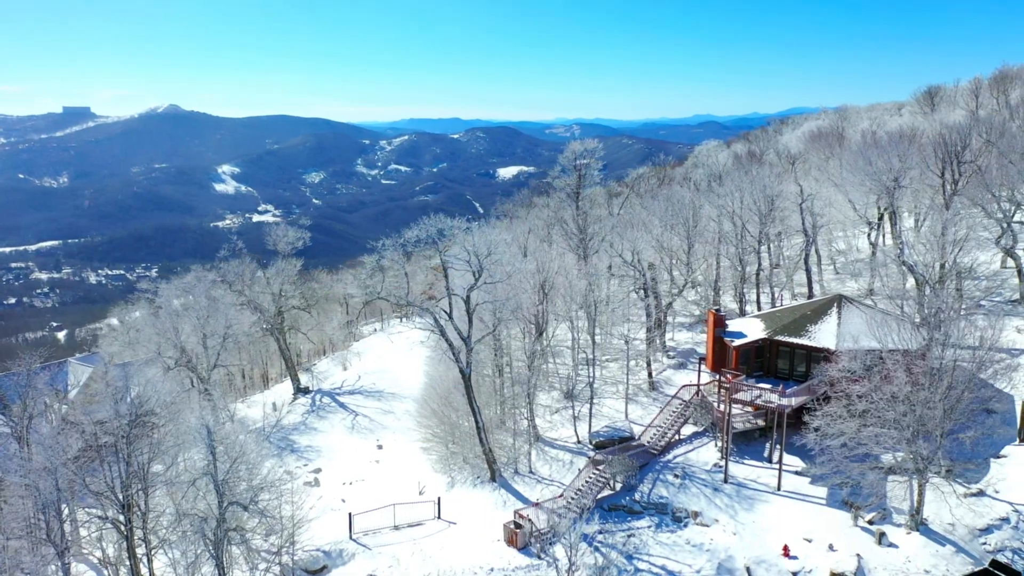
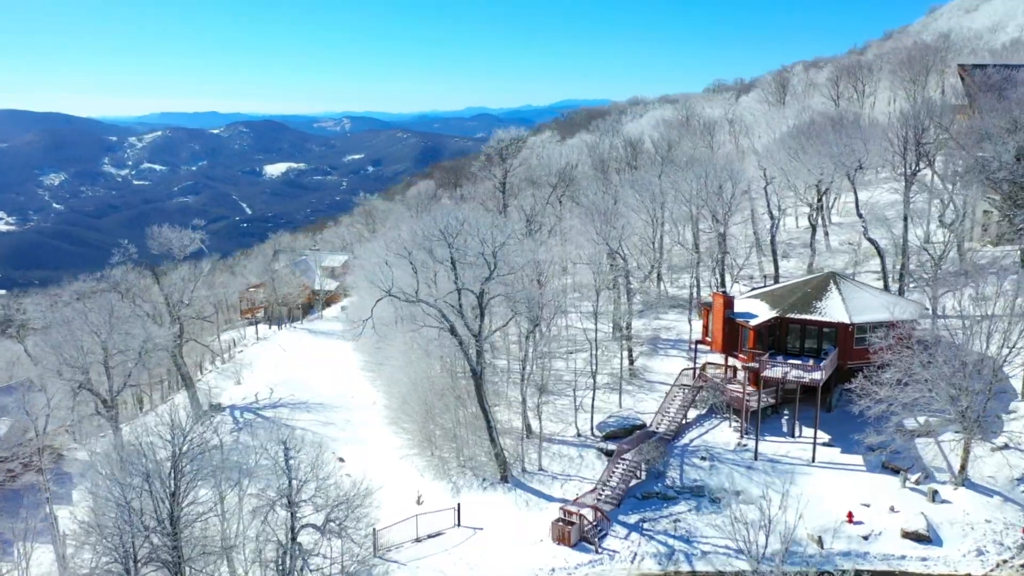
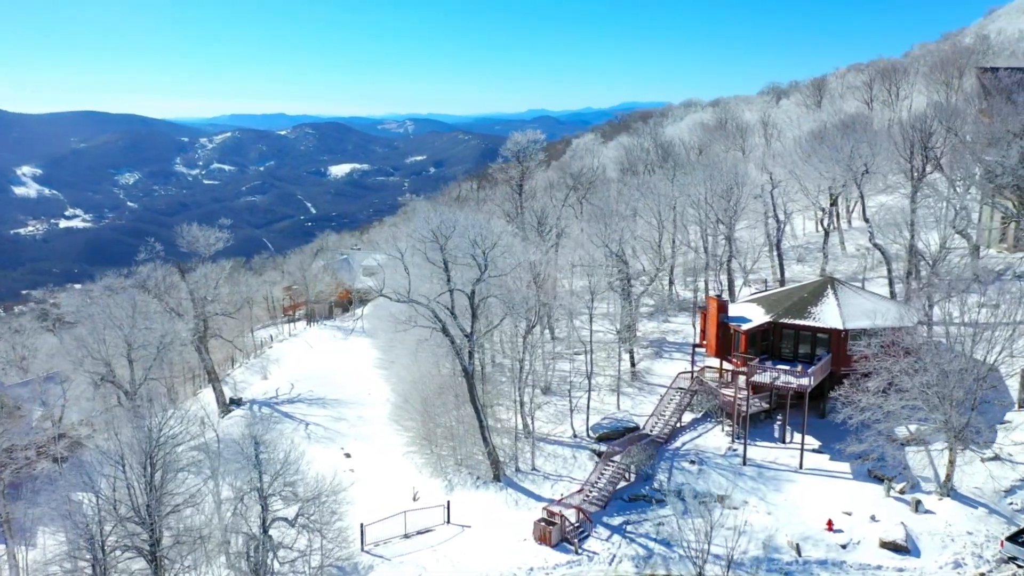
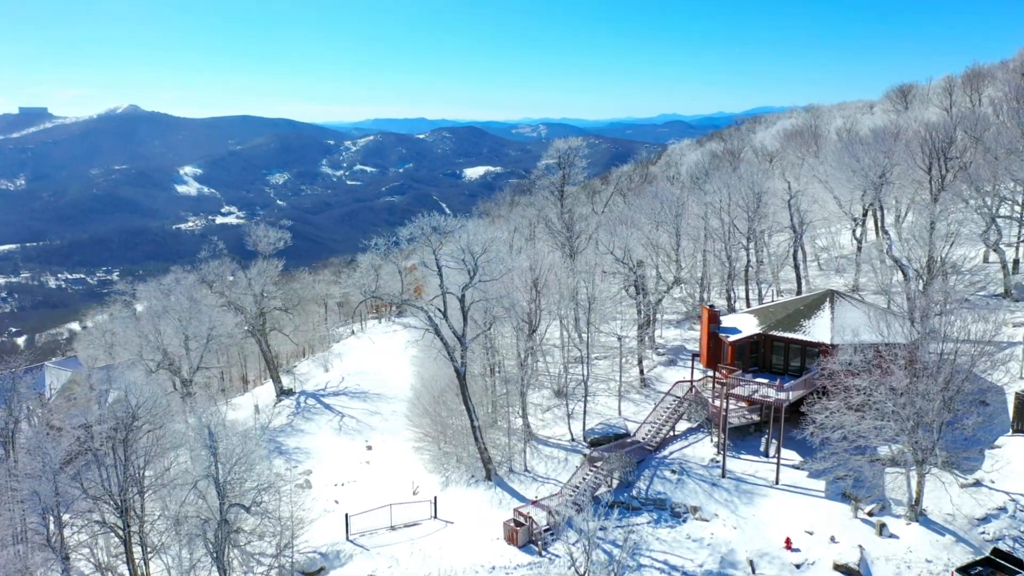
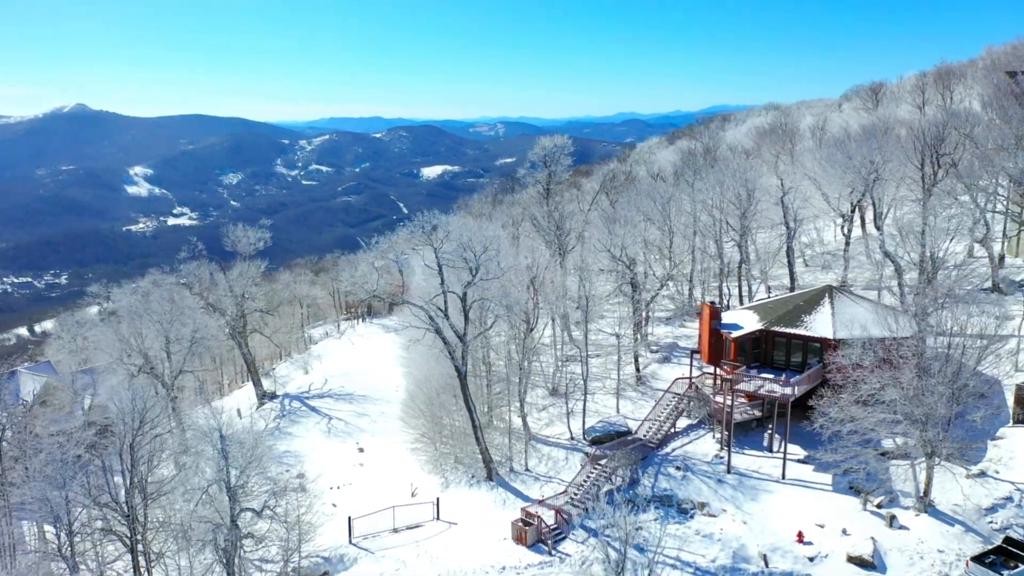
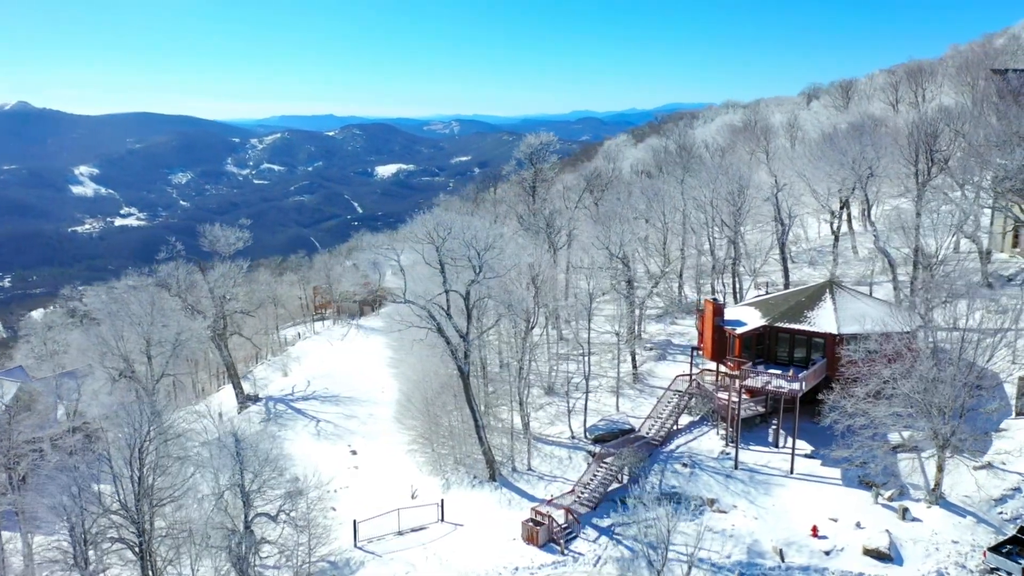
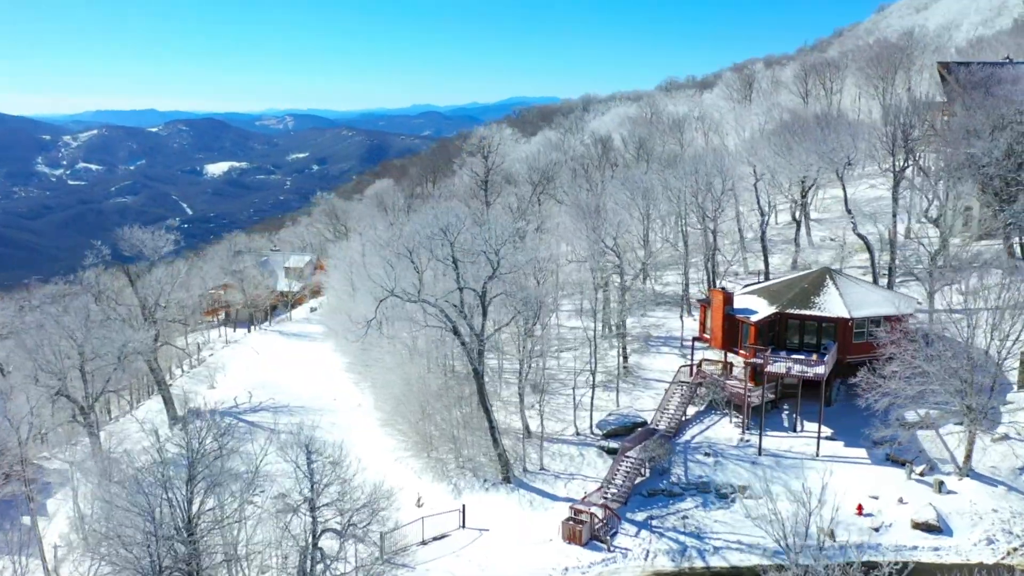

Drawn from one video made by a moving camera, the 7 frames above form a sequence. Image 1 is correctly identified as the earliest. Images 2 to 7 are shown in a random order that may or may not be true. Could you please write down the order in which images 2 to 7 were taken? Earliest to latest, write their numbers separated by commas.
4, 5, 6, 3, 2, 7
